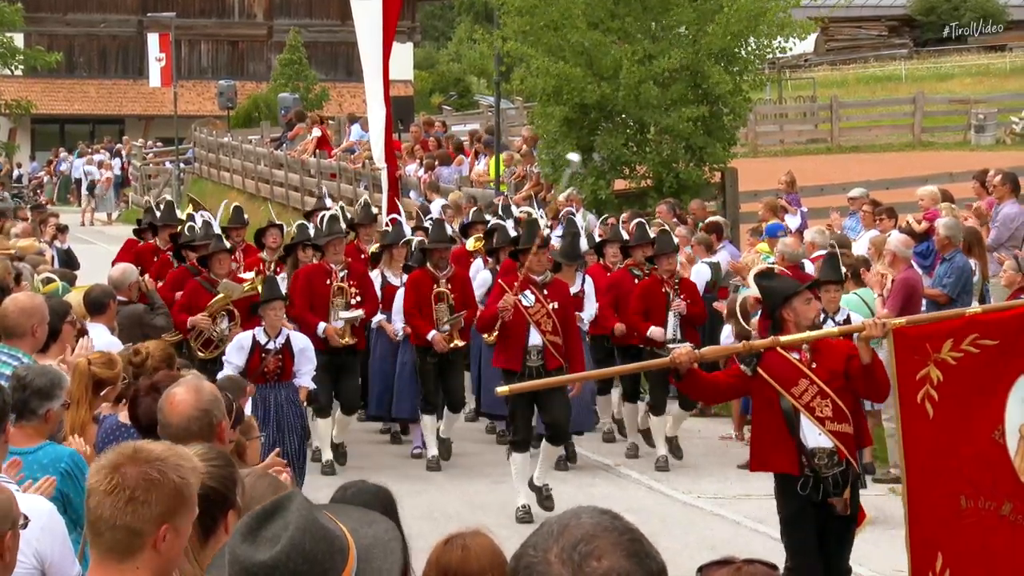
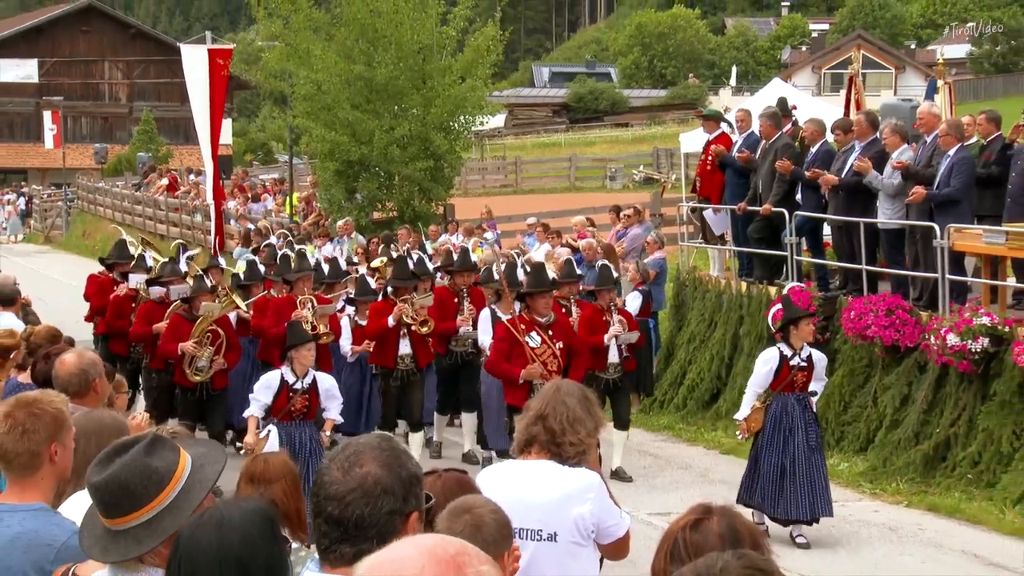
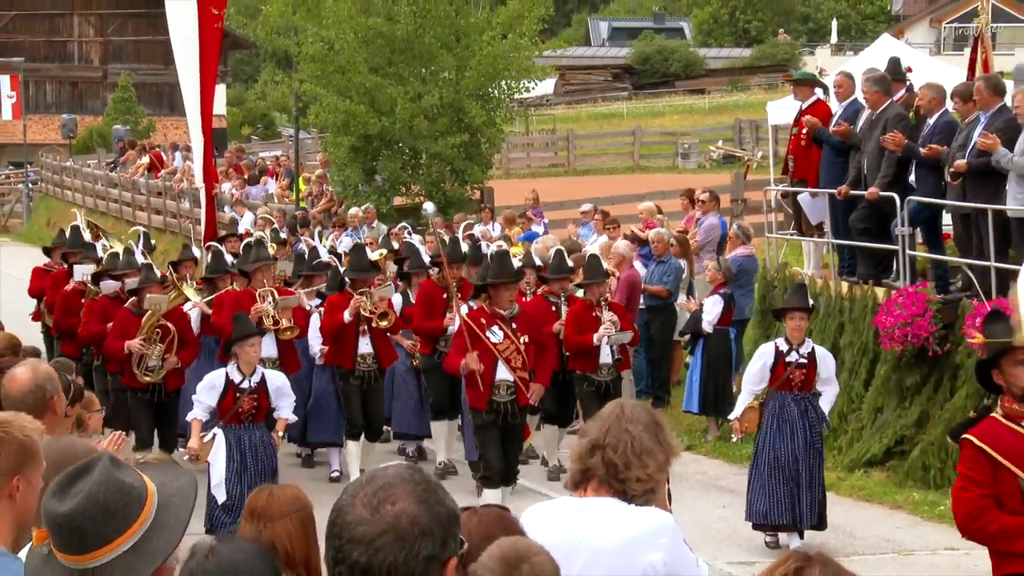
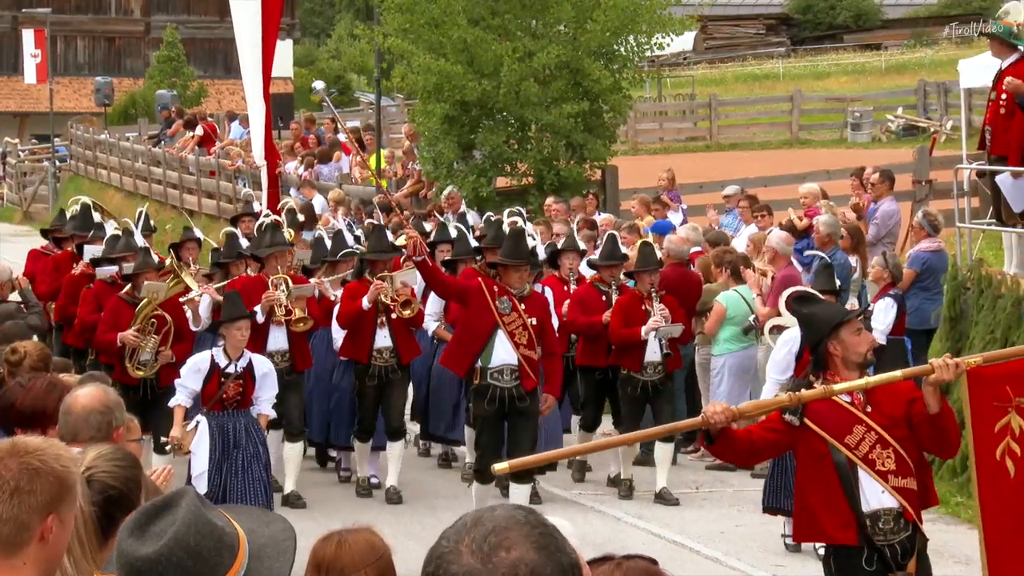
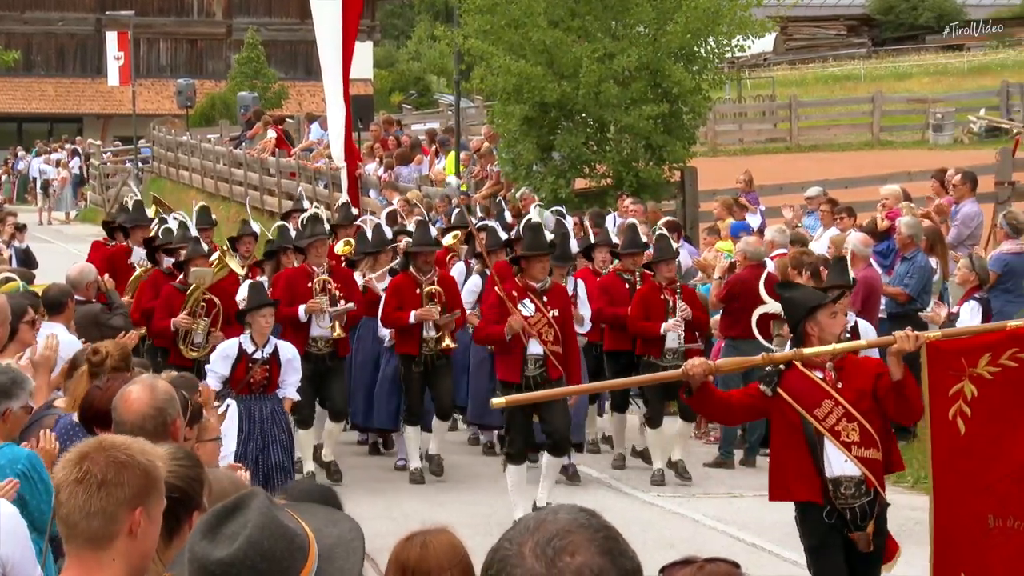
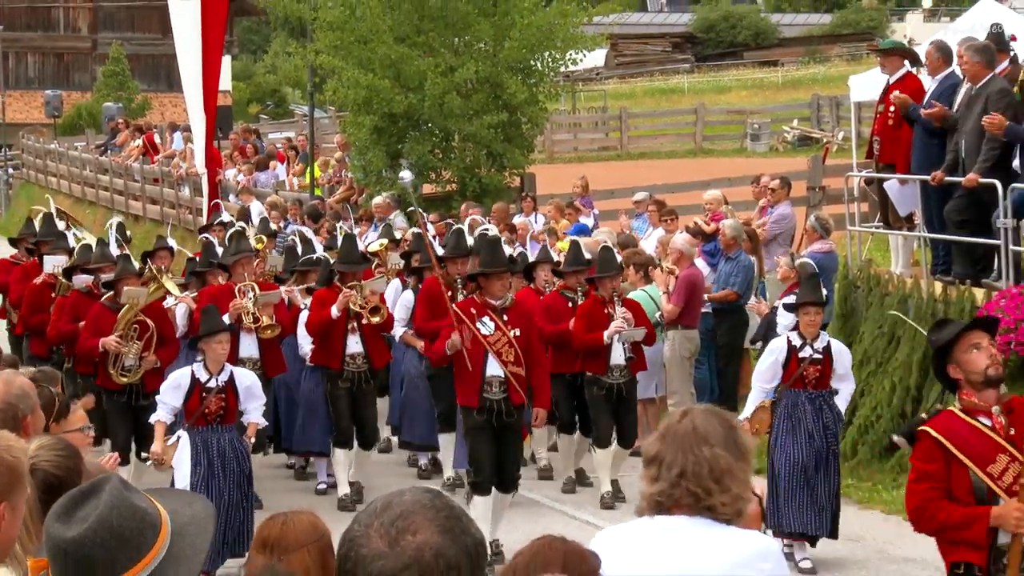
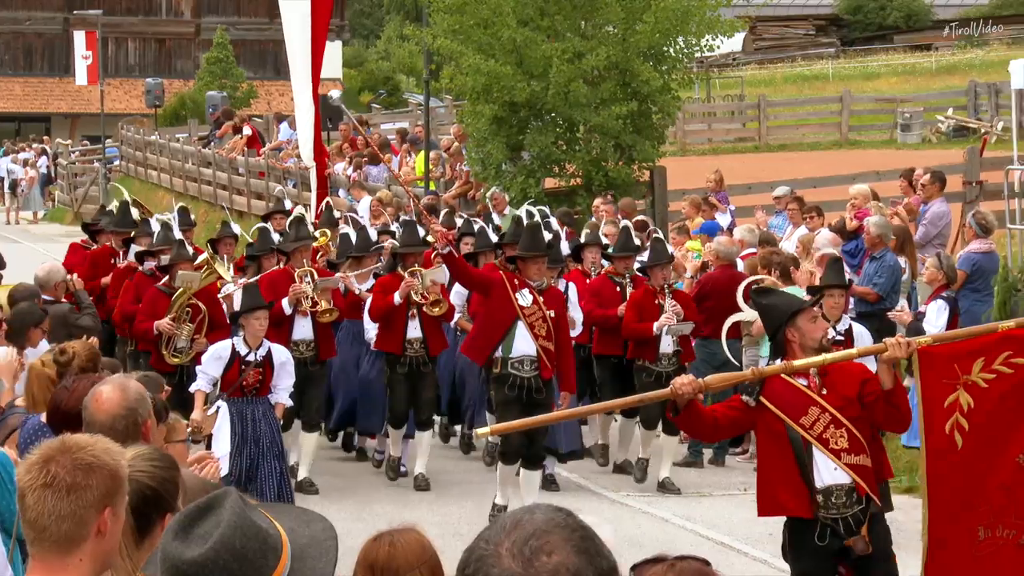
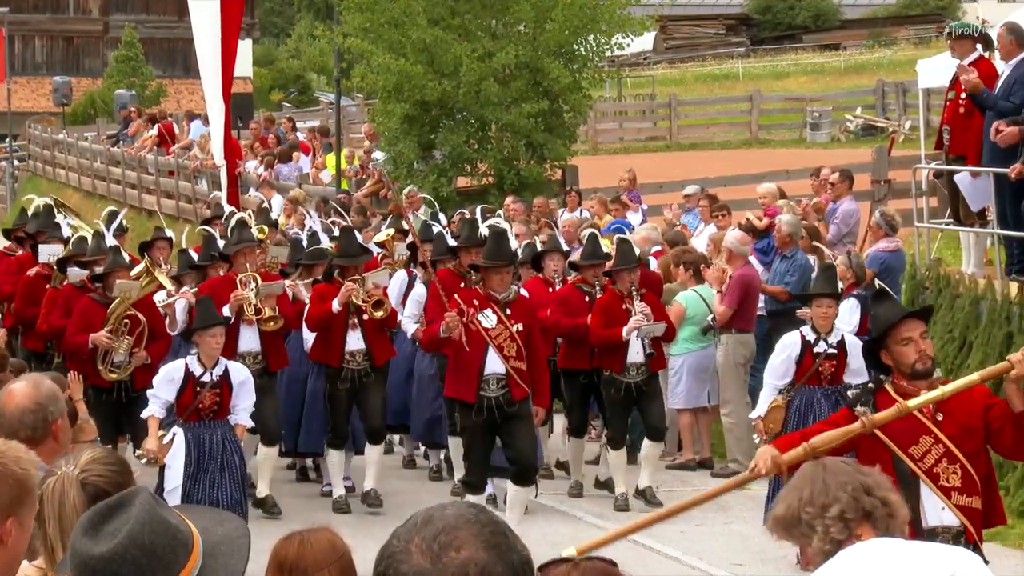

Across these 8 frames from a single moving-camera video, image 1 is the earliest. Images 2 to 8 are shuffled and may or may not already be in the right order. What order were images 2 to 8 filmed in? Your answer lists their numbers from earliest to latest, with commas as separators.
5, 7, 4, 8, 6, 3, 2
